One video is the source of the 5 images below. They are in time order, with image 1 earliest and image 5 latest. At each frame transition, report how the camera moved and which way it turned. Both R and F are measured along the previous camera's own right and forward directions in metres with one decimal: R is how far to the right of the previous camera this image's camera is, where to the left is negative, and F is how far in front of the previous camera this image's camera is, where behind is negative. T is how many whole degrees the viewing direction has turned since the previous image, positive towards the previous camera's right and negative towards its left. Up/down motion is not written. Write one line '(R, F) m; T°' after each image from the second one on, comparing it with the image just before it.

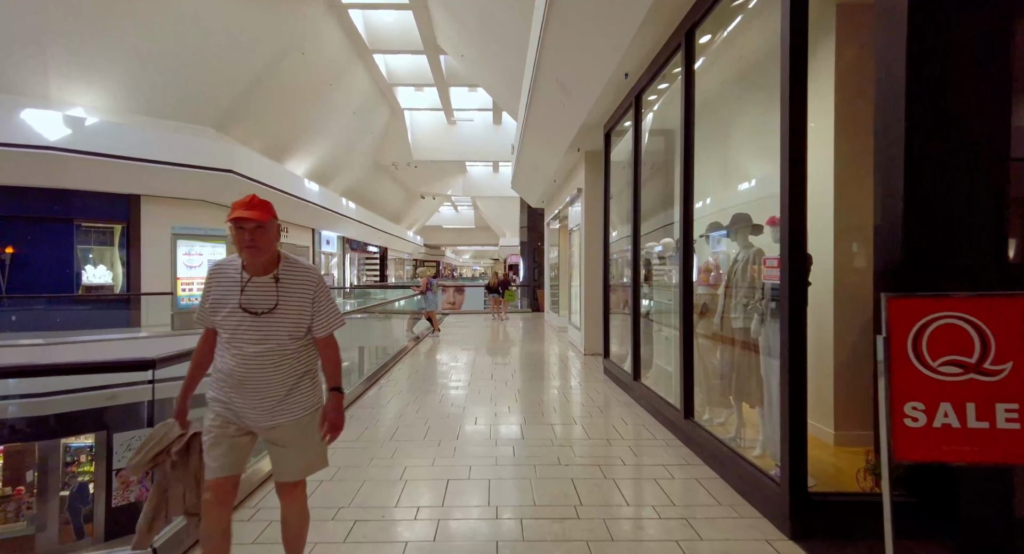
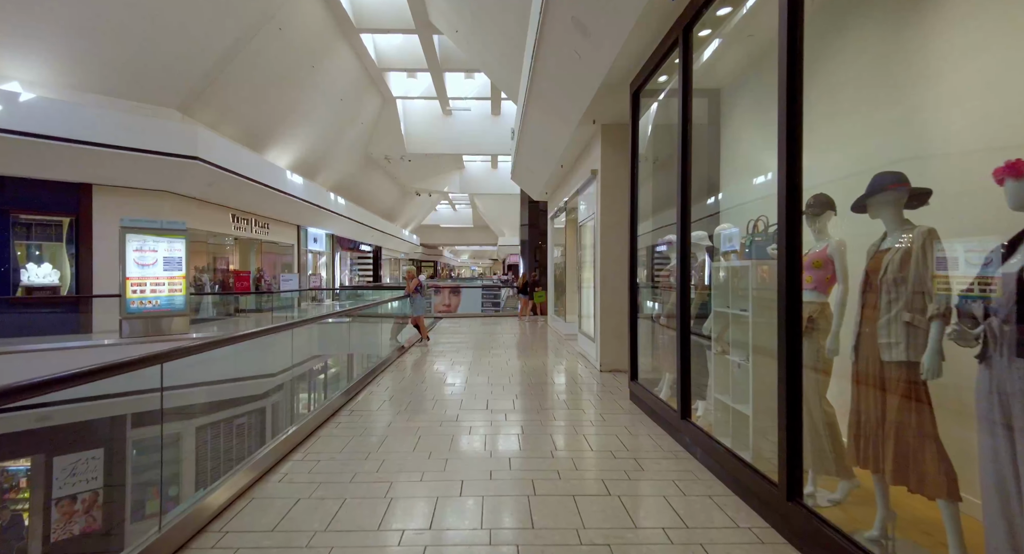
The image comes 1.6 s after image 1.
(0.0, +1.1) m; 0°
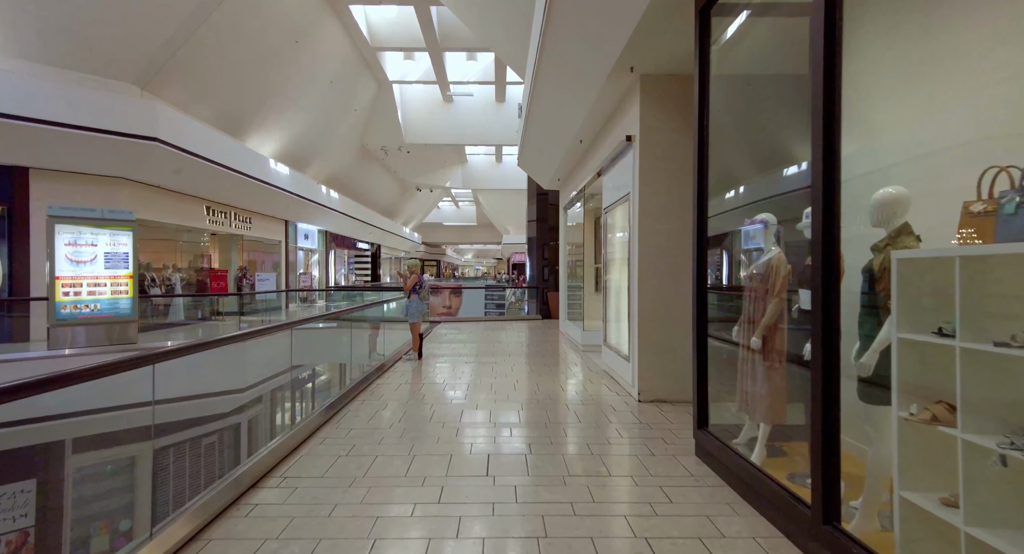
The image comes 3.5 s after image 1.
(0.0, +1.3) m; -1°
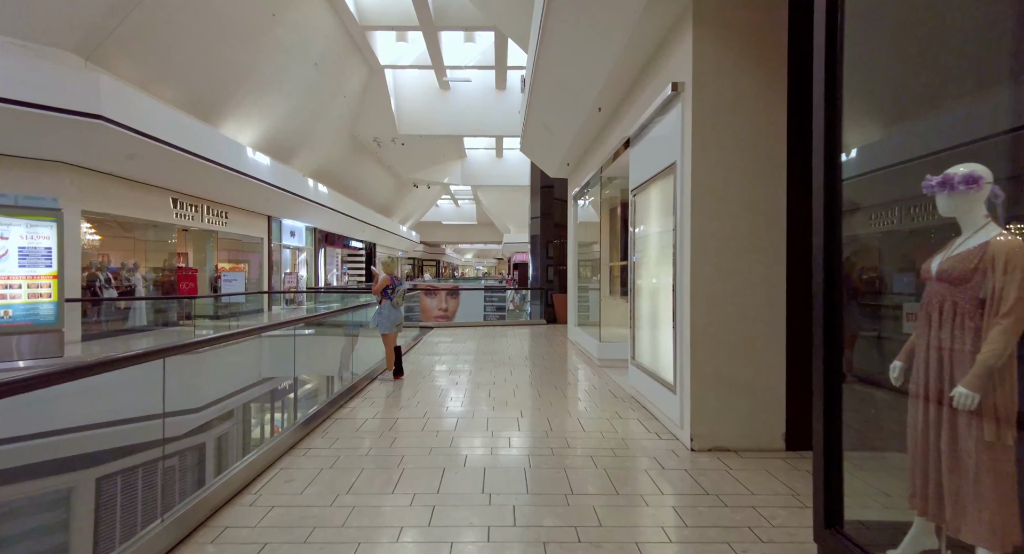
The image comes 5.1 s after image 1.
(0.0, +1.1) m; 0°
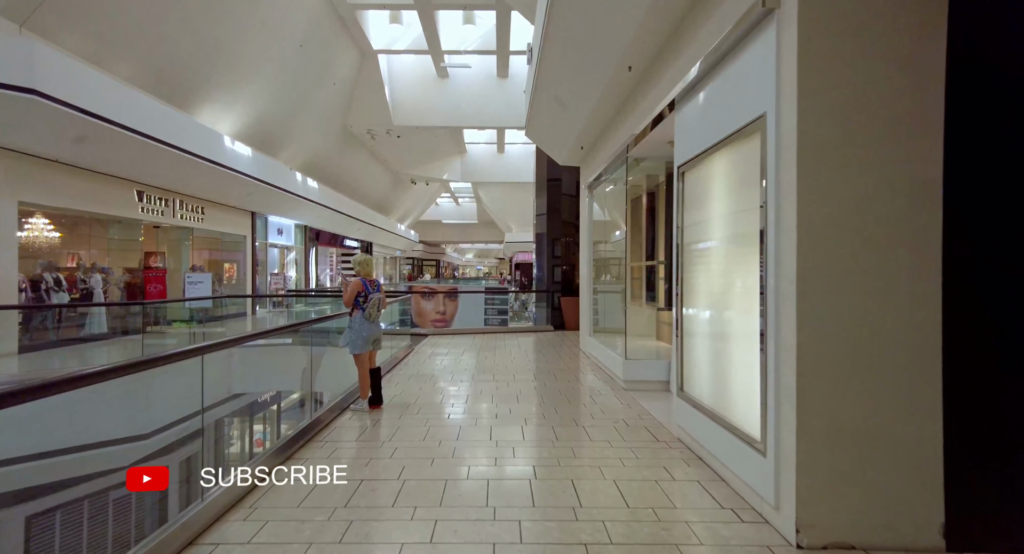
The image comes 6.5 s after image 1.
(-0.1, +1.0) m; 0°
